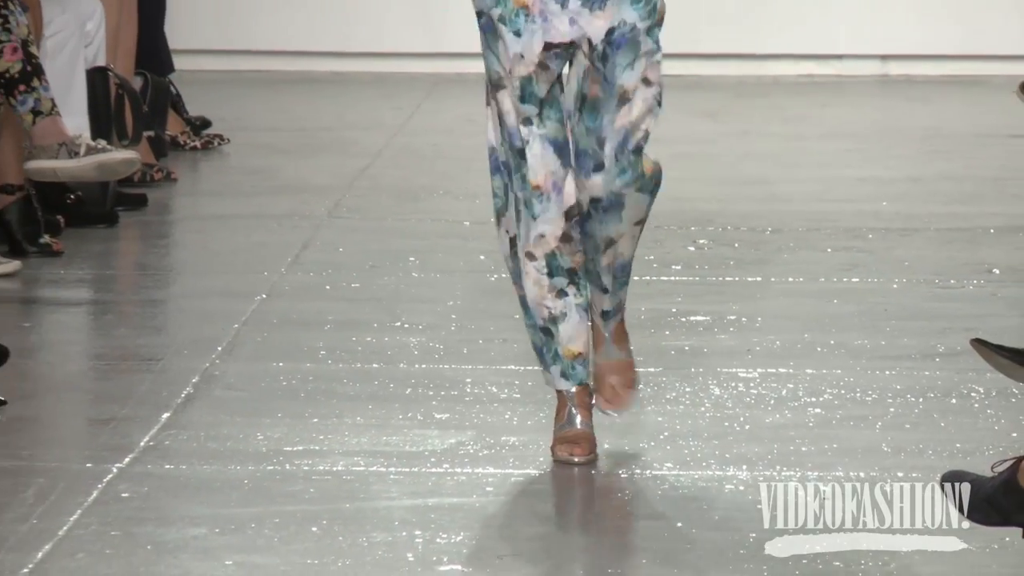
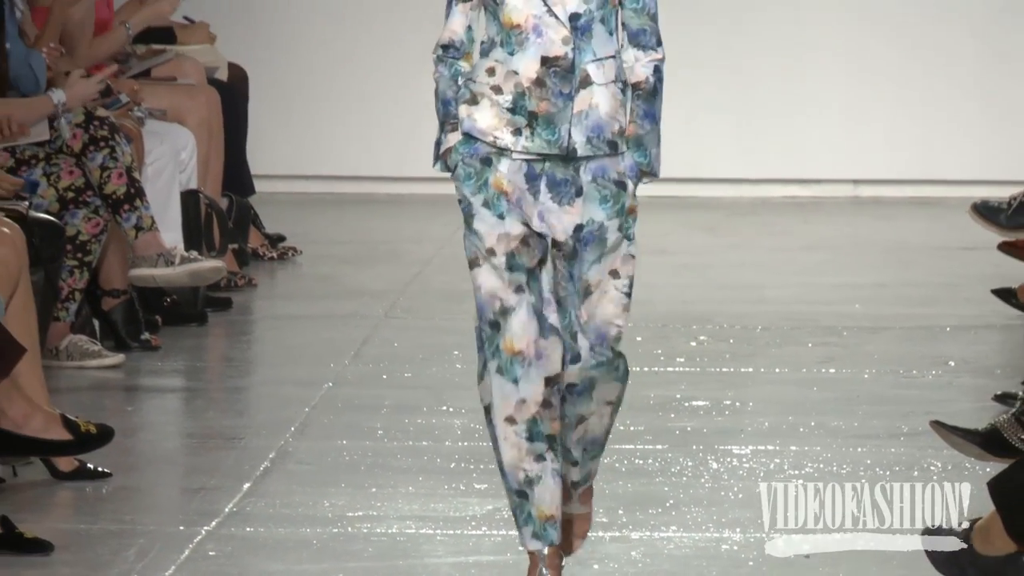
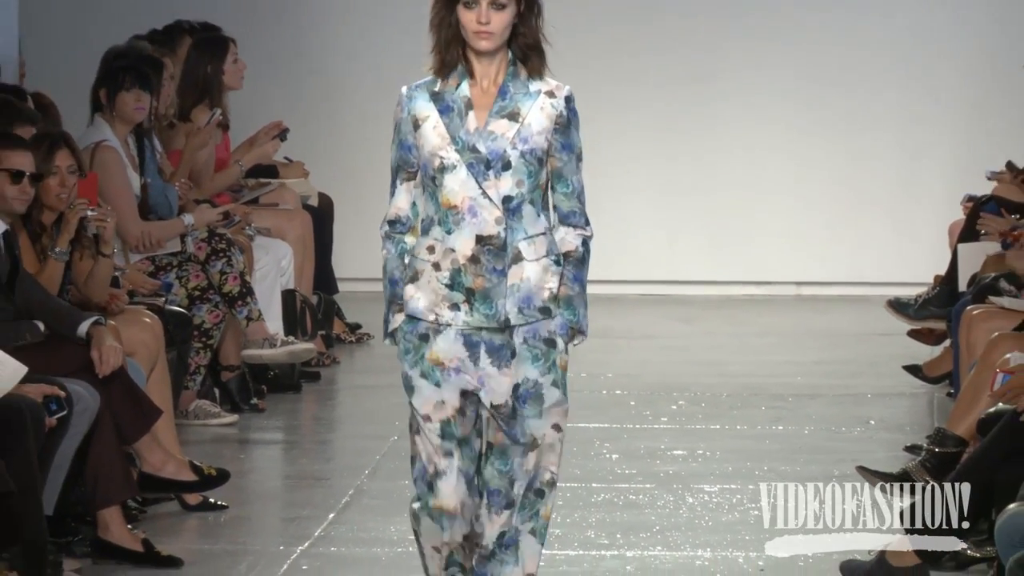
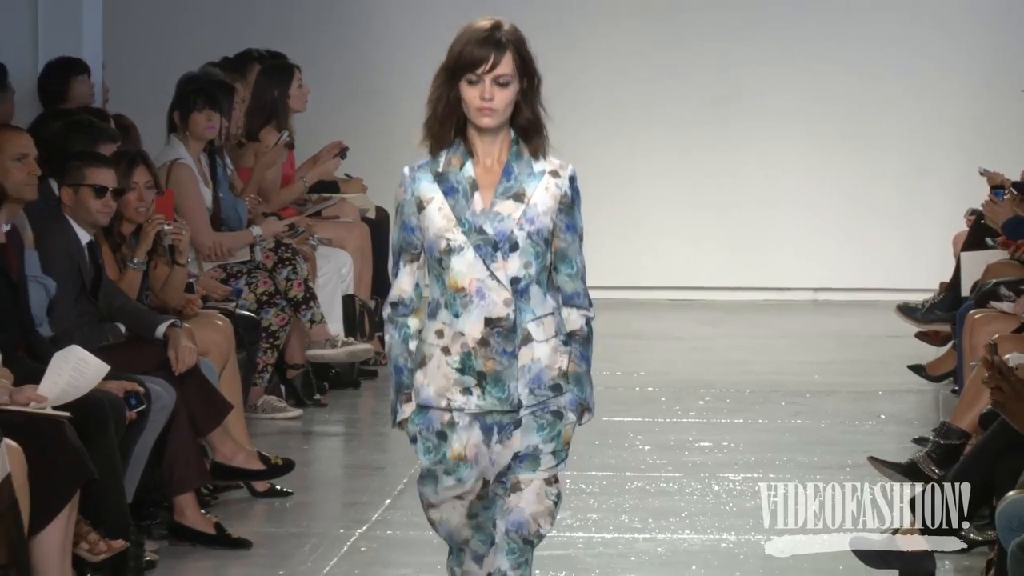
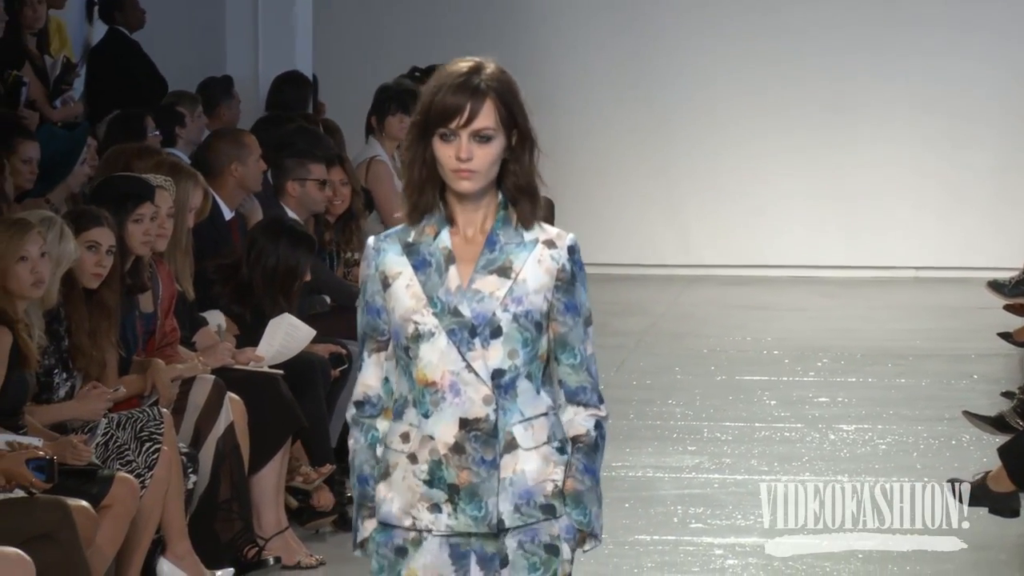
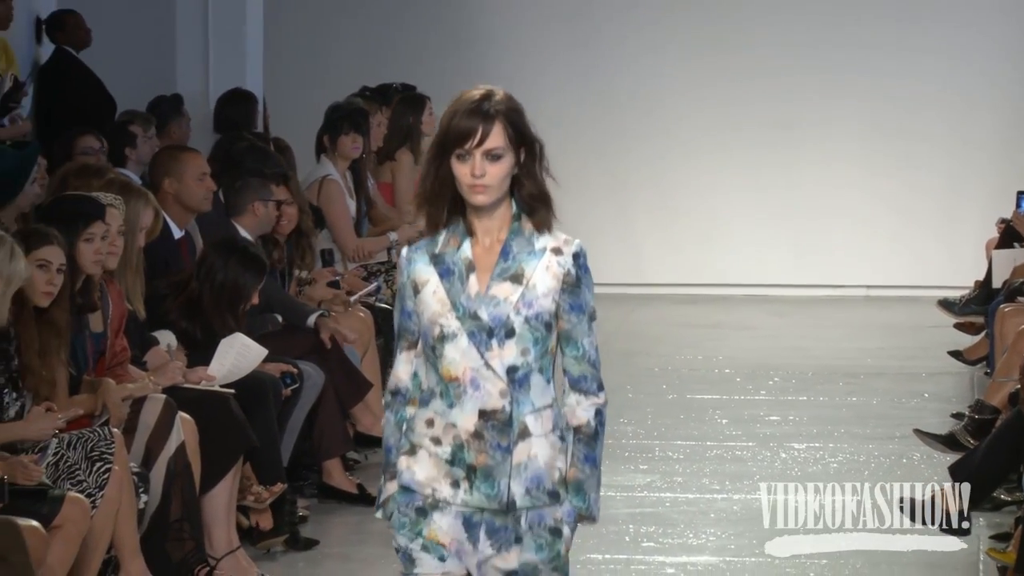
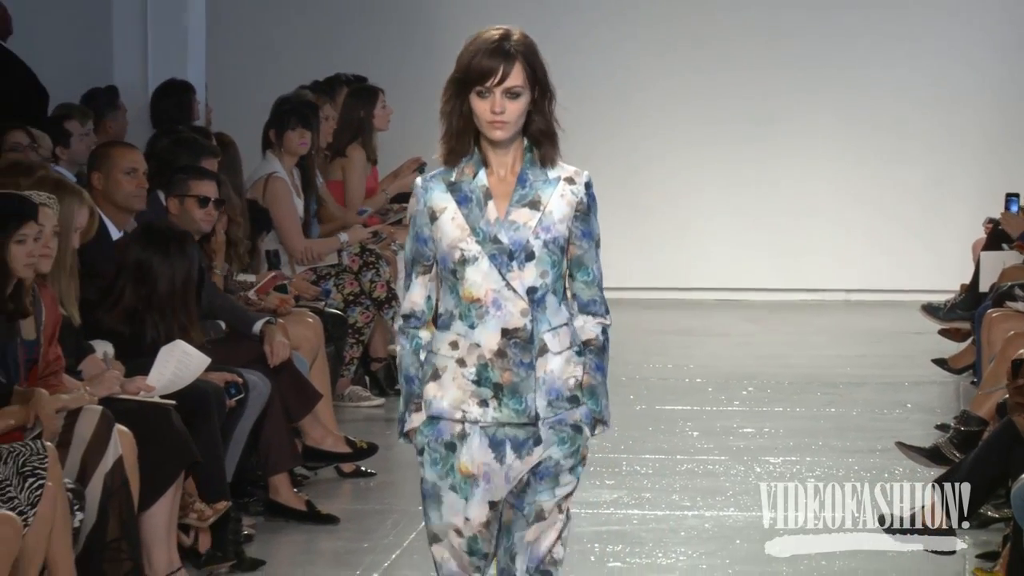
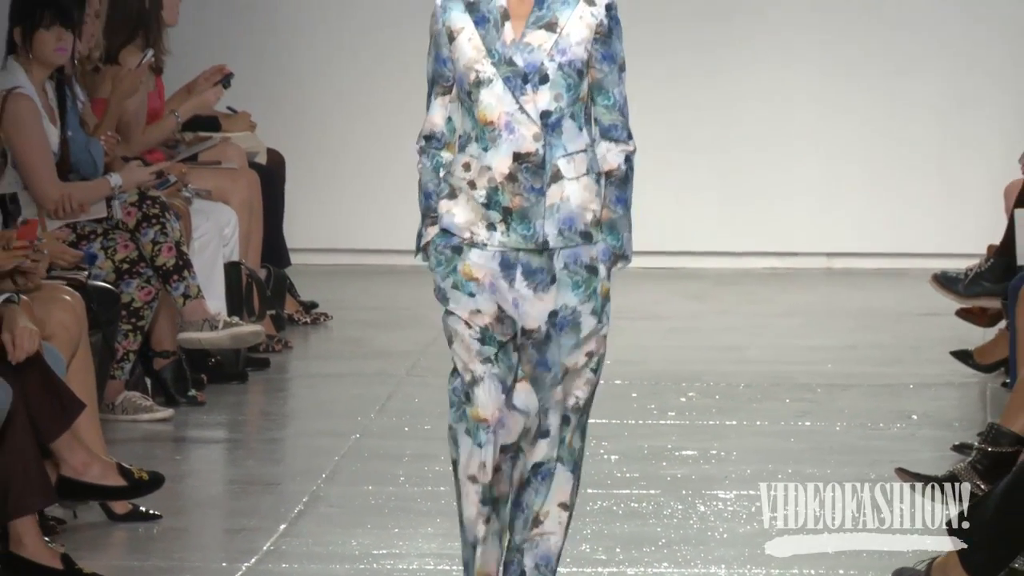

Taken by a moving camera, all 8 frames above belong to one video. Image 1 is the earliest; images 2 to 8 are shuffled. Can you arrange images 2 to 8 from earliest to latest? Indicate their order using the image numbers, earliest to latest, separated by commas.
2, 8, 3, 4, 7, 6, 5
